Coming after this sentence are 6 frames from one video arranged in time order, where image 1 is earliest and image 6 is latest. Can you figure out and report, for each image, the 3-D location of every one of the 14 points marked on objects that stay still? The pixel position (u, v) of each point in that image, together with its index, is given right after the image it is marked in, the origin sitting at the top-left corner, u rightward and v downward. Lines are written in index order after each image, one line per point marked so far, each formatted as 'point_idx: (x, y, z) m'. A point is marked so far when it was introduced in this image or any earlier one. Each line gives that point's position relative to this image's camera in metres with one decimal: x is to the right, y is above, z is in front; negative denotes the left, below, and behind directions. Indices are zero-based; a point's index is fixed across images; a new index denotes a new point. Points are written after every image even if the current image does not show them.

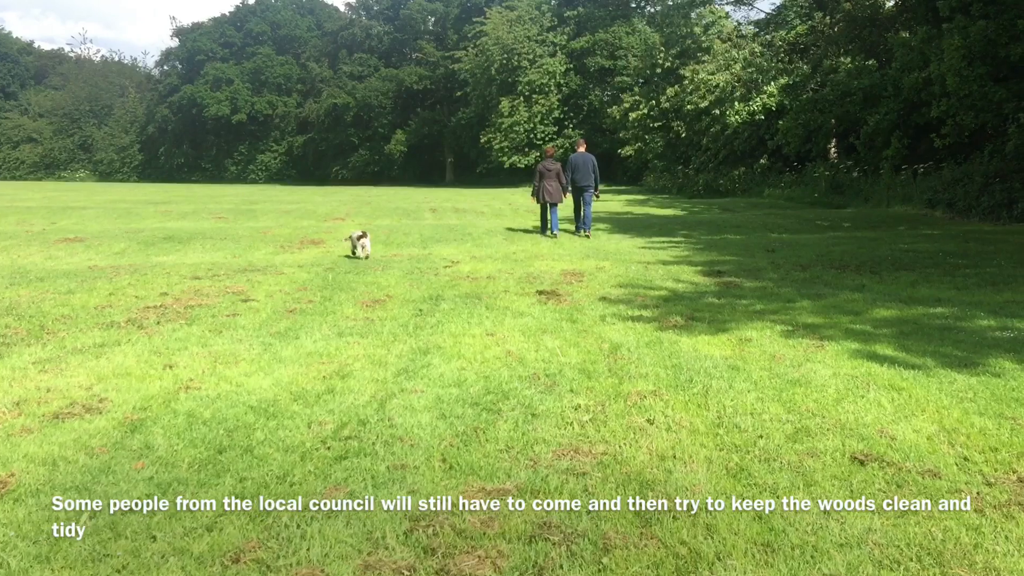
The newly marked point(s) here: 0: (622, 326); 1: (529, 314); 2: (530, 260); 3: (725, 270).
0: (+0.7, -0.3, +6.5) m
1: (+0.1, -0.2, +7.1) m
2: (+0.2, +0.3, +10.8) m
3: (+2.2, +0.2, +9.8) m
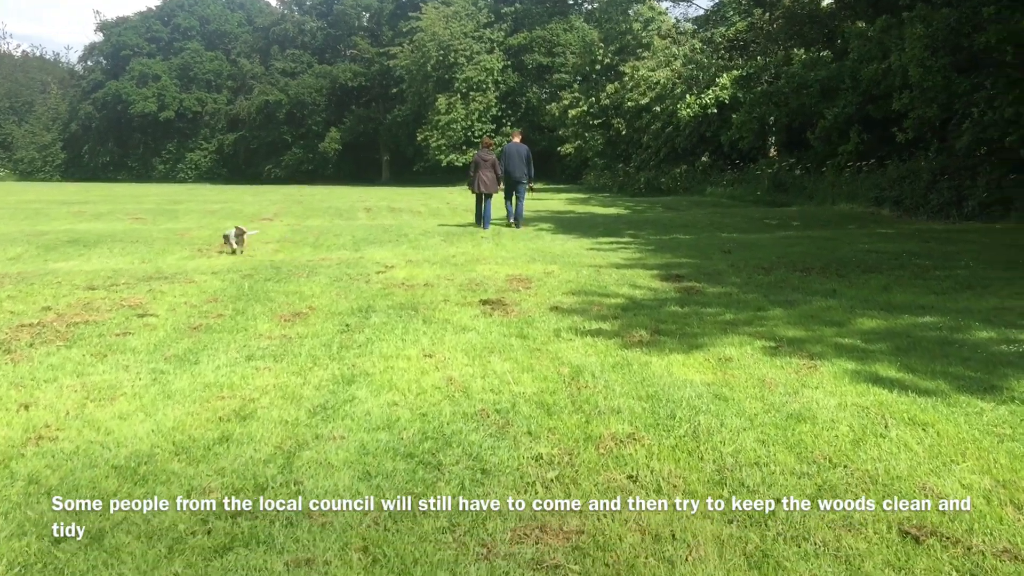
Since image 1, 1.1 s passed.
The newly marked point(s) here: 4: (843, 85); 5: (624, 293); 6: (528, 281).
0: (+0.4, -0.3, +5.7) m
1: (-0.3, -0.3, +6.2) m
2: (-0.4, +0.2, +9.9) m
3: (+1.6, +0.1, +9.1) m
4: (+5.9, +3.6, +17.2) m
5: (+0.9, 0.0, +7.9) m
6: (+0.2, +0.1, +8.5) m
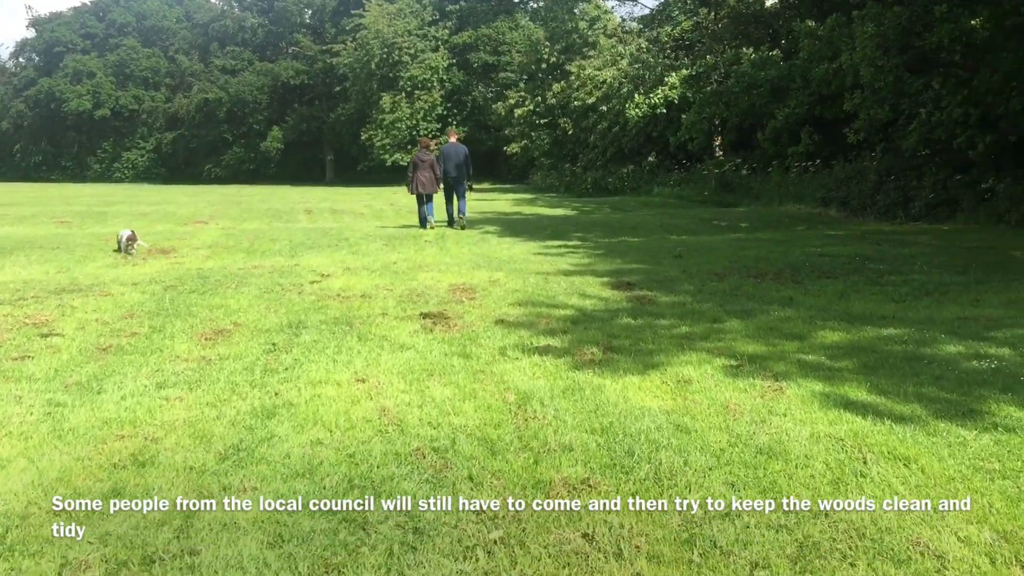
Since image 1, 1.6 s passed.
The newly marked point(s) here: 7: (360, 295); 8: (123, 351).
0: (+0.1, -0.4, +5.2) m
1: (-0.6, -0.4, +5.7) m
2: (-0.9, +0.2, +9.4) m
3: (+1.1, +0.1, +8.7) m
4: (+5.0, +3.6, +17.1) m
5: (+0.5, -0.1, +7.5) m
6: (-0.3, 0.0, +8.1) m
7: (-1.2, -0.1, +7.7) m
8: (-2.2, -0.4, +5.5) m
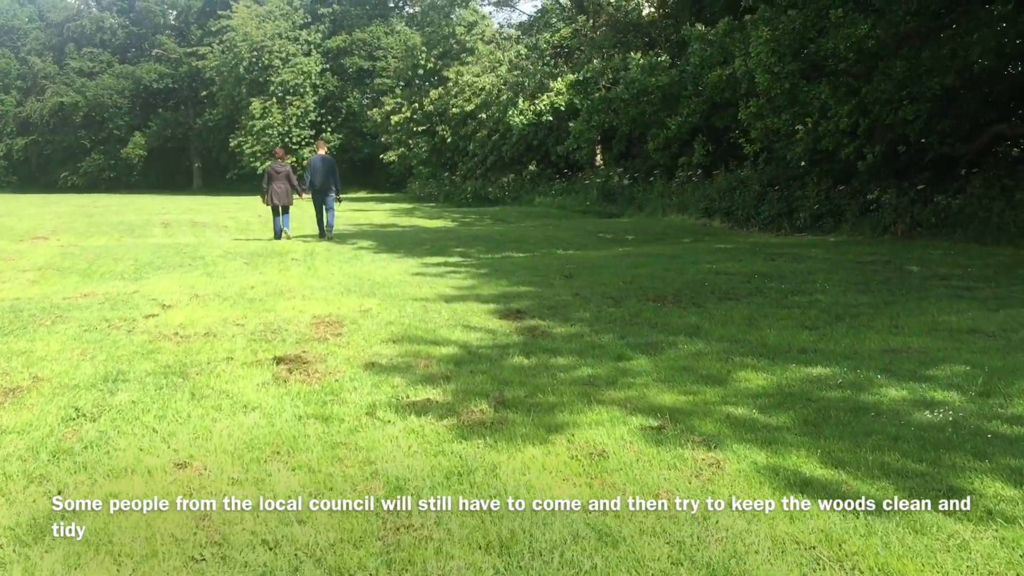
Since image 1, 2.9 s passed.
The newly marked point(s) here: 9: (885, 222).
0: (-0.5, -0.6, +4.2) m
1: (-1.2, -0.6, +4.6) m
2: (-2.0, -0.1, +8.2) m
3: (+0.1, -0.2, +7.8) m
4: (+2.9, +3.3, +16.6) m
5: (-0.4, -0.3, +6.5) m
6: (-1.2, -0.3, +7.0) m
7: (-2.1, -0.3, +6.5) m
8: (-2.8, -0.6, +4.2) m
9: (+5.6, +1.0, +14.6) m
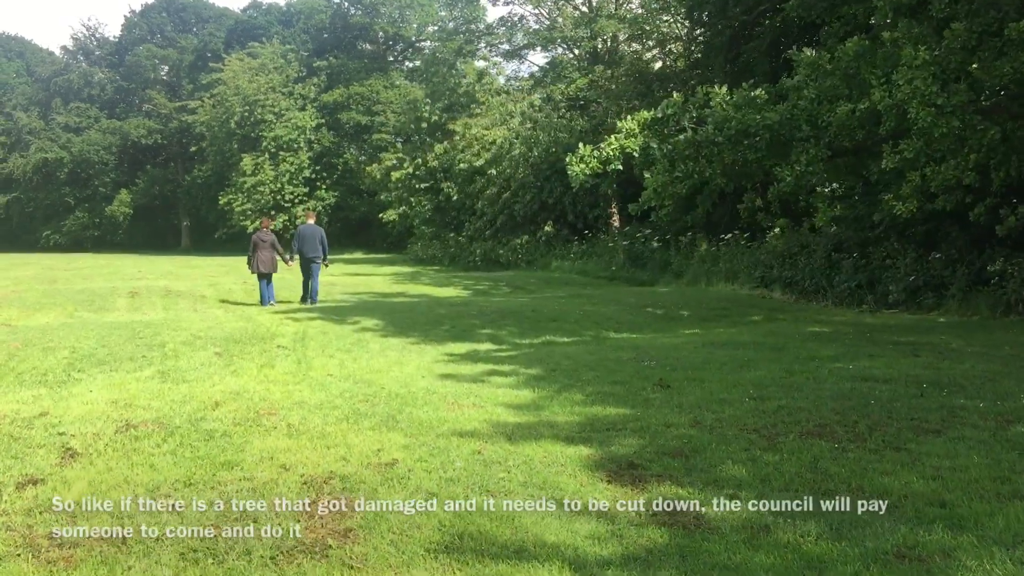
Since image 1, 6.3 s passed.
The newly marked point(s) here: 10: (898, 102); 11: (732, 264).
0: (+0.1, -1.1, +1.4) m
1: (-0.7, -1.1, +1.8) m
2: (-1.5, -0.8, +5.4) m
3: (+0.6, -0.9, +4.9) m
4: (+3.3, +2.1, +14.0) m
5: (+0.2, -1.0, +3.7) m
6: (-0.7, -0.9, +4.1) m
7: (-1.5, -0.9, +3.6) m
8: (-2.2, -1.1, +1.3) m
9: (+6.1, -0.1, +11.9) m
10: (+3.5, +1.7, +9.0) m
11: (+4.2, +0.4, +18.4) m
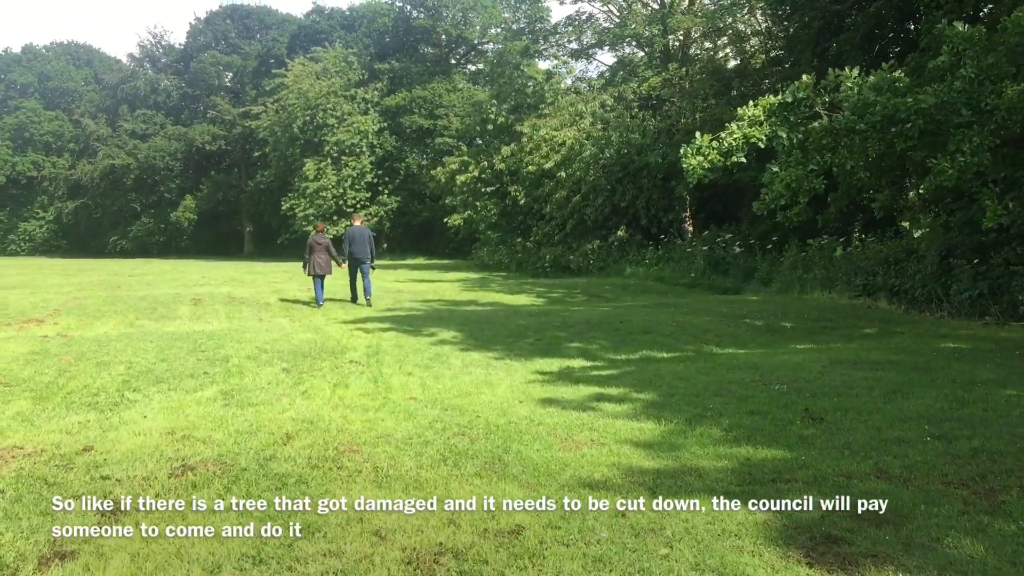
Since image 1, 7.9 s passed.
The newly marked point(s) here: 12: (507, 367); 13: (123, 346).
0: (+0.5, -1.1, +0.3) m
1: (-0.2, -1.1, +0.7) m
2: (-0.8, -0.9, +4.4) m
3: (+1.2, -0.9, +3.8) m
4: (+4.5, +2.0, +12.7) m
5: (+0.7, -1.0, +2.6) m
6: (-0.1, -1.0, +3.1) m
7: (-1.0, -1.0, +2.6) m
8: (-1.8, -1.1, +0.4) m
9: (+7.1, -0.2, +10.4) m
10: (+4.4, +1.6, +7.7) m
11: (+5.6, +0.3, +17.0) m
12: (-0.1, -0.7, +8.7) m
13: (-4.1, -0.6, +10.1) m
